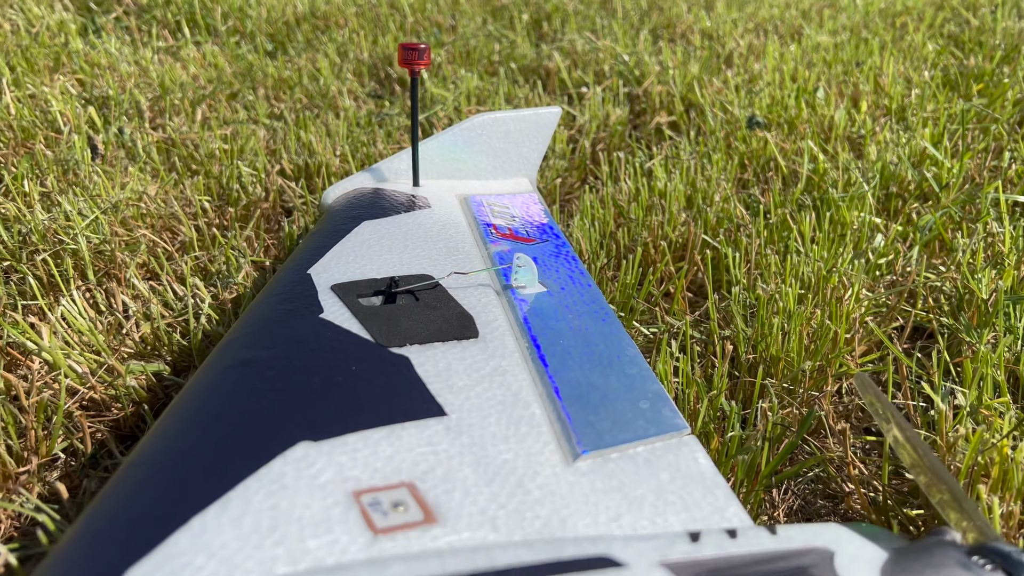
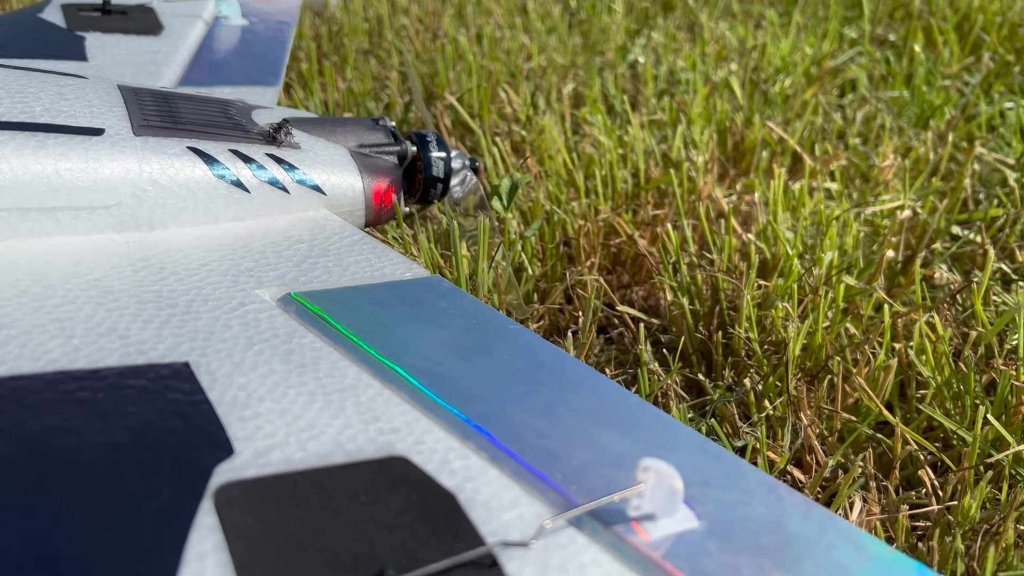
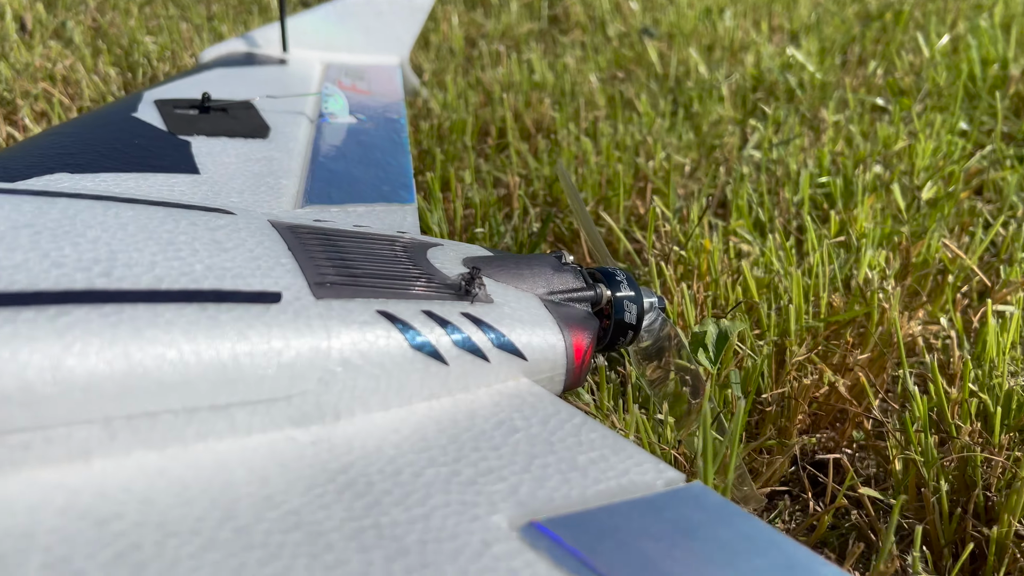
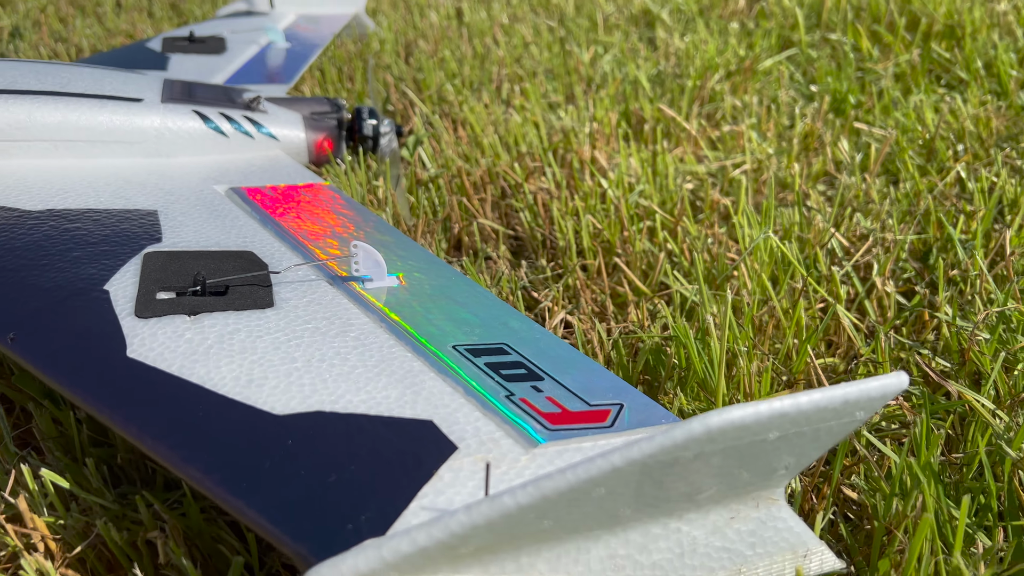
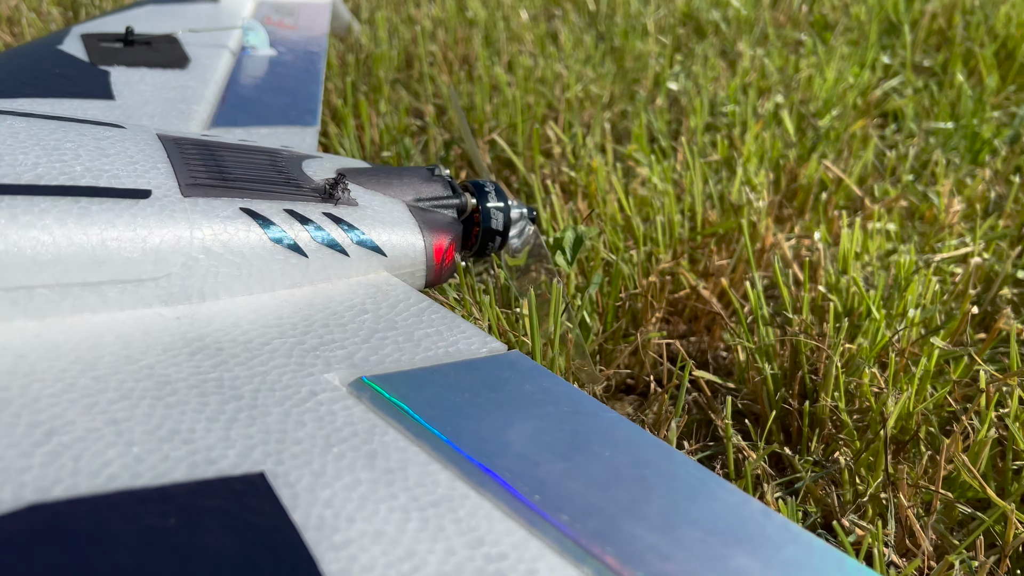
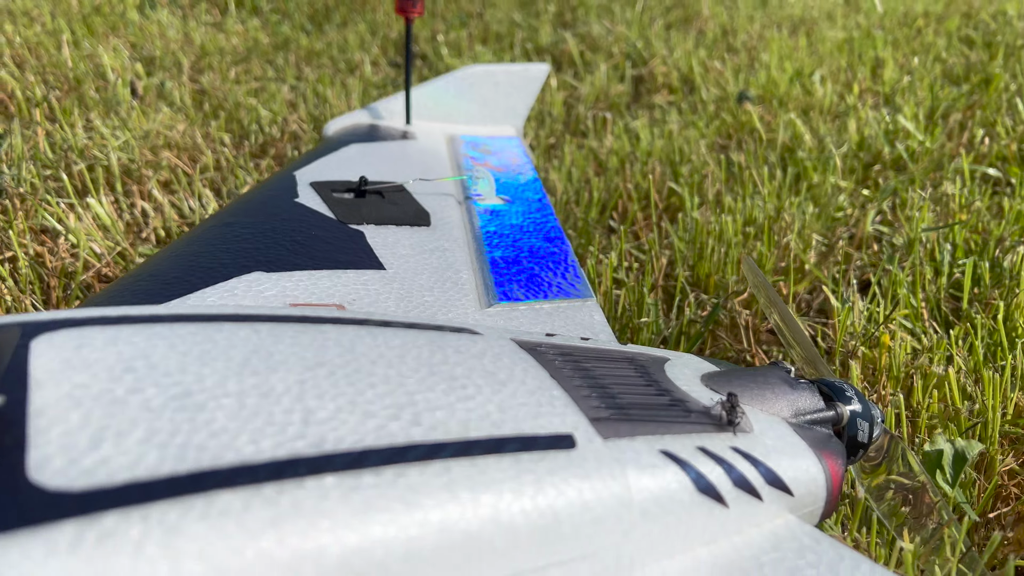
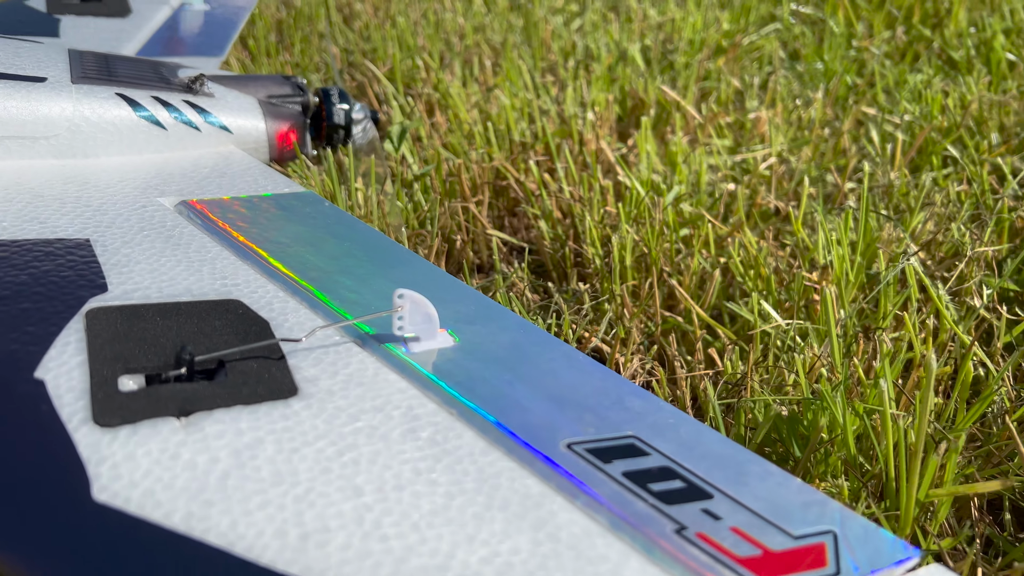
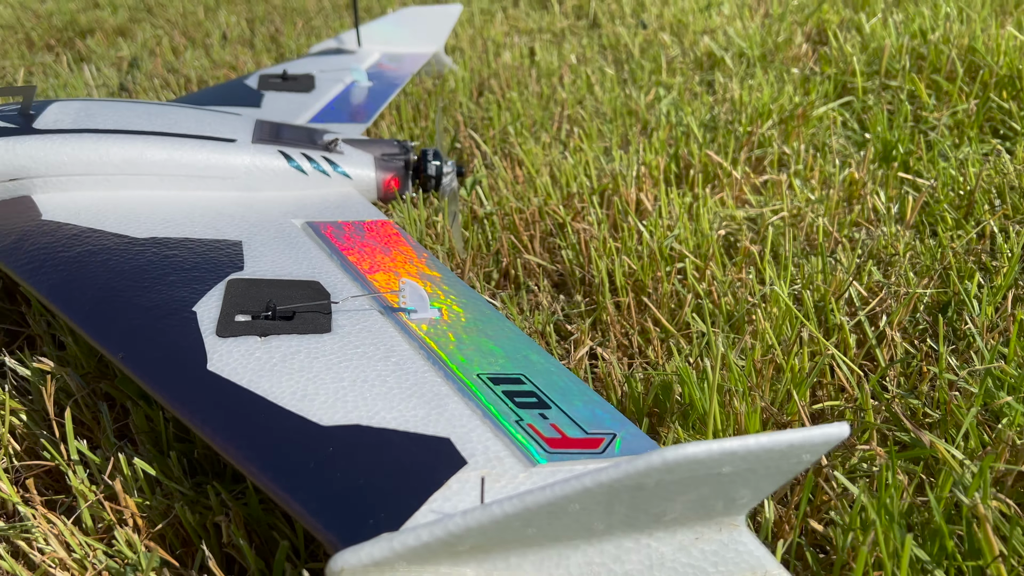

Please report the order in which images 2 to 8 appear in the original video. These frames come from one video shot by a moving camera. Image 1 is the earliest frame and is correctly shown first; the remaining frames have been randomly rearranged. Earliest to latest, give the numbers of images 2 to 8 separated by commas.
6, 3, 5, 2, 7, 4, 8
